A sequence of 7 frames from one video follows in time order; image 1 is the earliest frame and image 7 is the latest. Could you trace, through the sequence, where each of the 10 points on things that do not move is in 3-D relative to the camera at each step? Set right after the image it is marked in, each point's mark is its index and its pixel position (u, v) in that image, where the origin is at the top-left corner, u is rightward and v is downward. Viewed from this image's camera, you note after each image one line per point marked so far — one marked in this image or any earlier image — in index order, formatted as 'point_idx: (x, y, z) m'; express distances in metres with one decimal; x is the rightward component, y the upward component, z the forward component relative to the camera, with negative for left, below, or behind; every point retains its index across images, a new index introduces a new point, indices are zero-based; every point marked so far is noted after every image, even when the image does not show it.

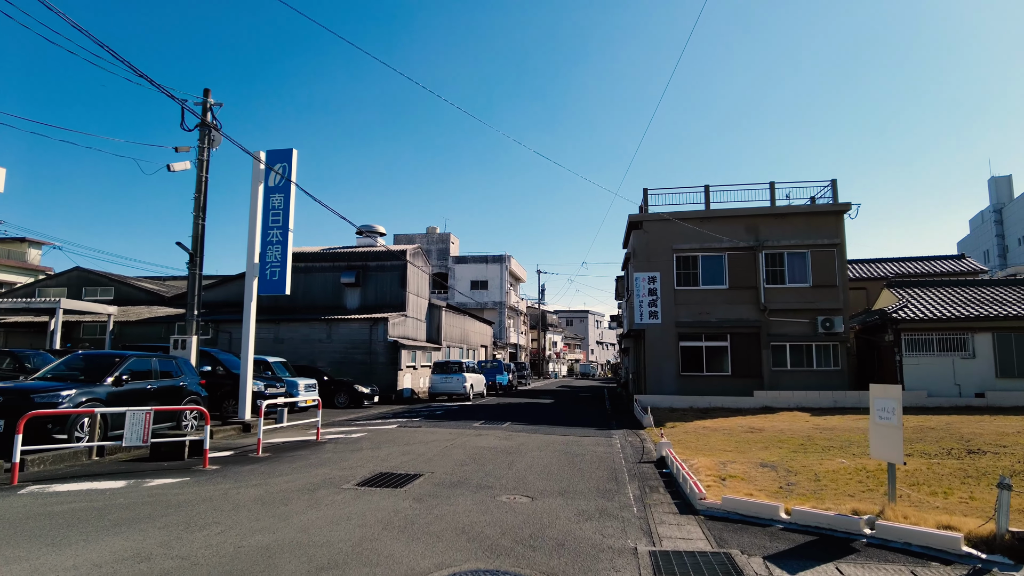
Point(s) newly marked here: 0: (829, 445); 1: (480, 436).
0: (+5.2, -2.6, +10.6) m
1: (-0.6, -2.8, +12.2) m
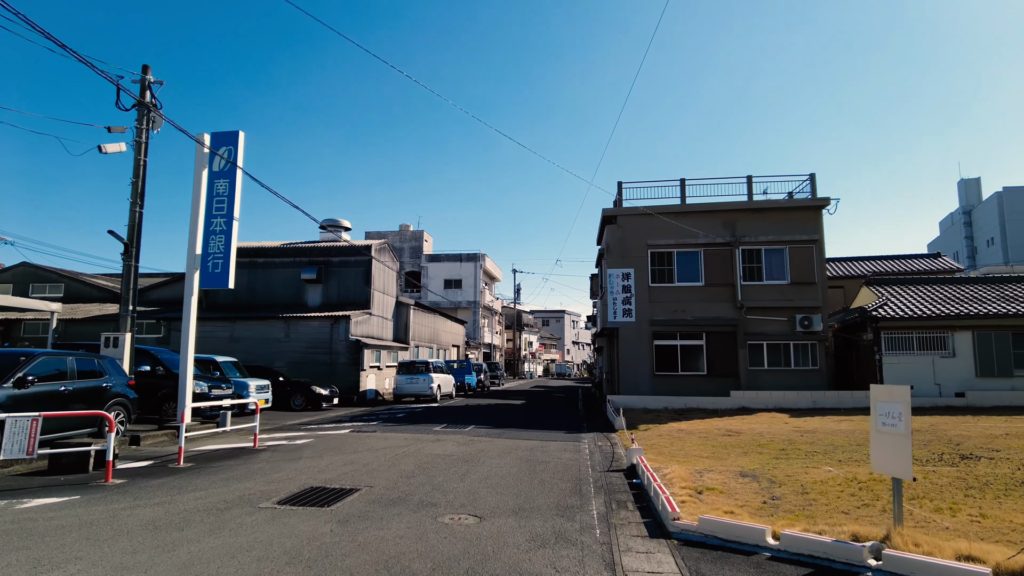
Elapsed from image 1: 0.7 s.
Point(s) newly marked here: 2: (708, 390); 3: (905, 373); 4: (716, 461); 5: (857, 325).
0: (+4.6, -2.5, +9.8) m
1: (-1.3, -2.7, +11.2) m
2: (+5.9, -3.1, +19.5) m
3: (+11.1, -2.4, +18.2) m
4: (+2.8, -2.4, +8.9) m
5: (+10.4, -1.1, +19.5) m
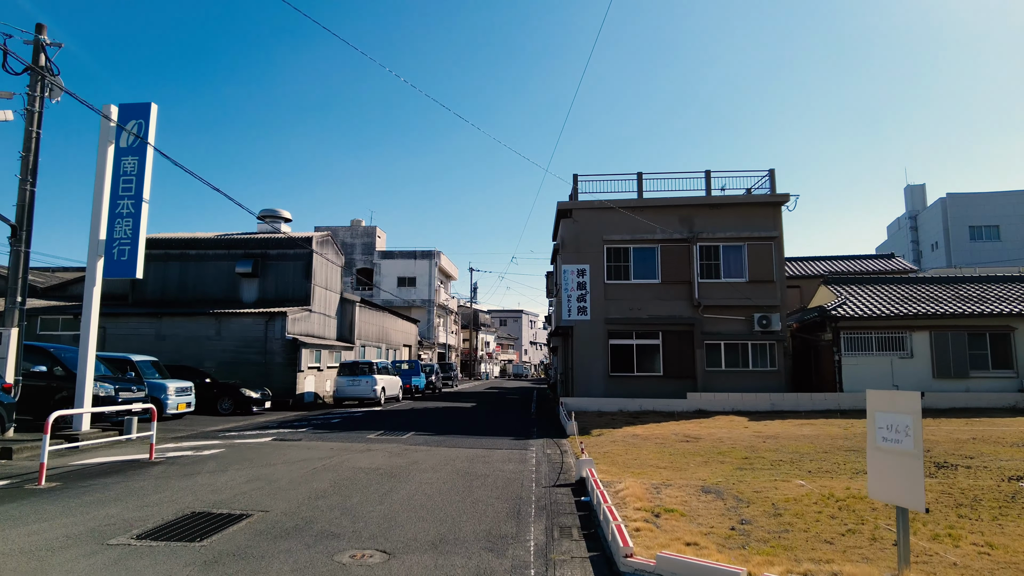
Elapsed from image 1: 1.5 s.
0: (+3.7, -2.4, +9.0) m
1: (-2.2, -2.6, +10.0) m
2: (+4.4, -3.0, +18.8) m
3: (+9.6, -2.4, +17.7) m
4: (+2.0, -2.3, +8.0) m
5: (+9.0, -1.1, +19.1) m
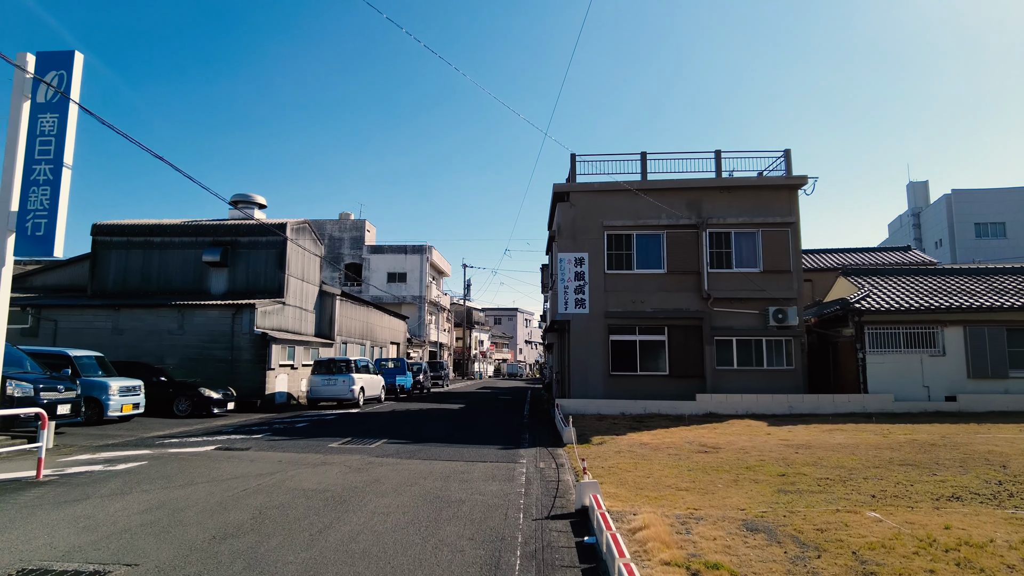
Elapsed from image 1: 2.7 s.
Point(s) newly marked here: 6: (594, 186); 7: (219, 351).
0: (+3.5, -2.1, +7.3) m
1: (-2.4, -2.3, +8.2) m
2: (+4.2, -2.8, +17.1) m
3: (+9.4, -2.1, +16.1) m
4: (+1.8, -2.0, +6.3) m
5: (+8.7, -0.9, +17.4) m
6: (+2.3, +2.8, +17.9) m
7: (-8.4, -1.8, +18.5) m
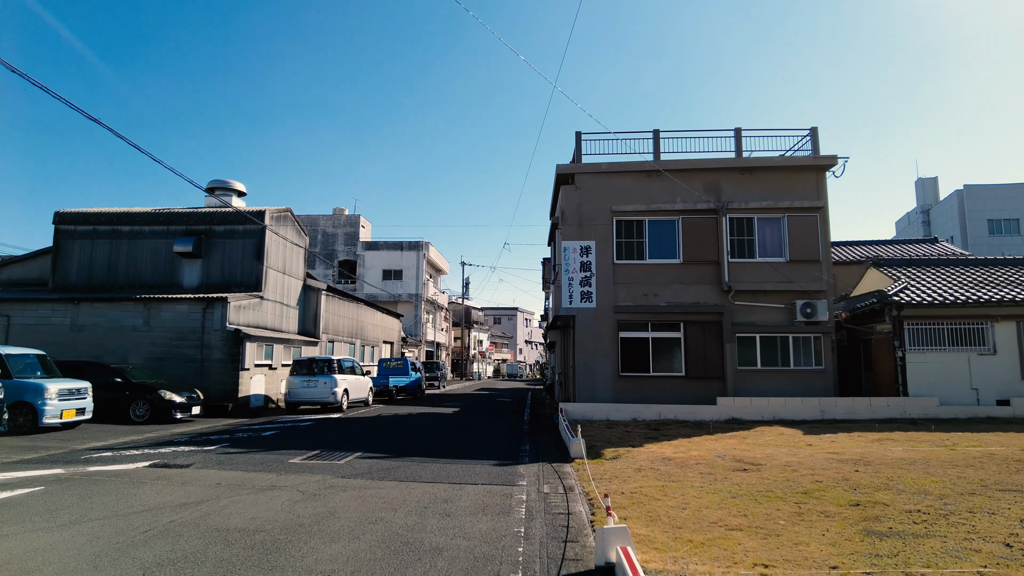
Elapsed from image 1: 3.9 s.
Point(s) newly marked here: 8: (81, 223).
0: (+3.5, -1.9, +5.5) m
1: (-2.5, -2.1, +6.5) m
2: (+4.1, -2.6, +15.3) m
3: (+9.4, -1.9, +14.3) m
4: (+1.8, -1.8, +4.6) m
5: (+8.7, -0.6, +15.7) m
6: (+2.2, +3.0, +16.2) m
7: (-8.4, -1.6, +16.7) m
8: (-13.0, +2.0, +19.5) m
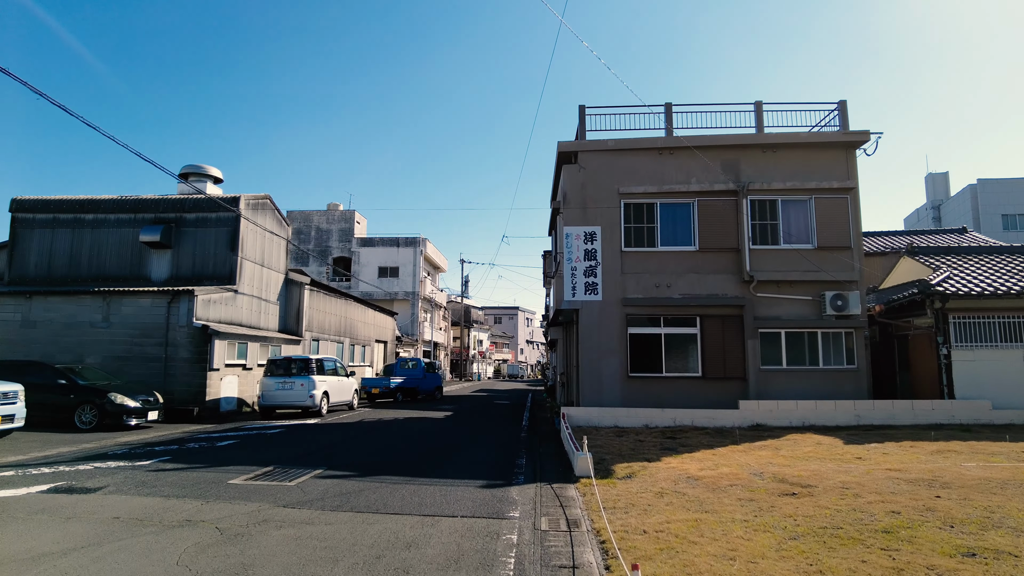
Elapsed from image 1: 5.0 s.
0: (+3.4, -1.7, +3.9) m
1: (-2.6, -1.9, +4.9) m
2: (+4.0, -2.4, +13.7) m
3: (+9.3, -1.7, +12.7) m
4: (+1.7, -1.6, +2.9) m
5: (+8.6, -0.4, +14.0) m
6: (+2.2, +3.2, +14.5) m
7: (-8.5, -1.4, +15.2) m
8: (-13.1, +2.1, +17.9) m
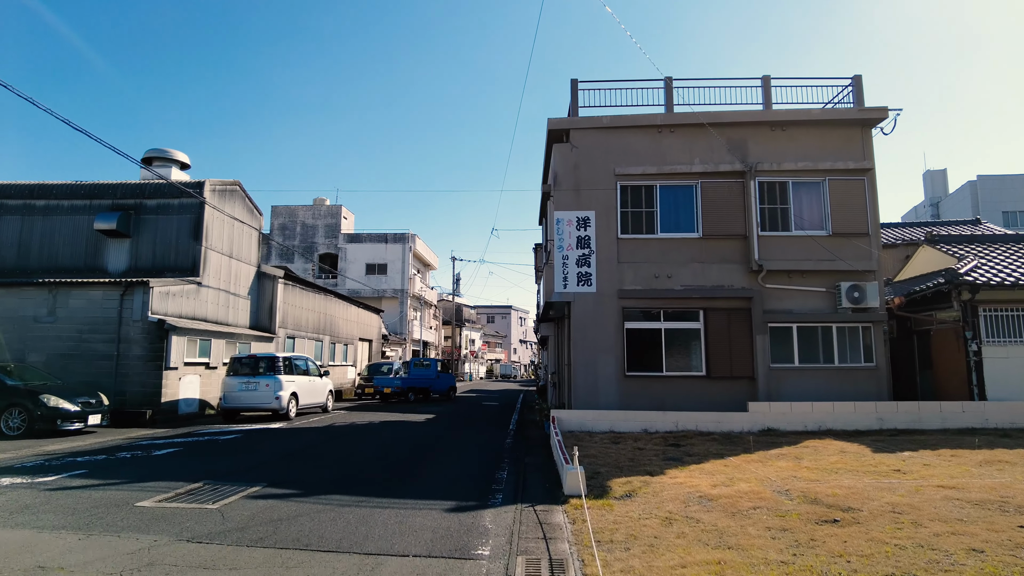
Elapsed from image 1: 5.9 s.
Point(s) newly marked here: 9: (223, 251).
0: (+3.2, -1.5, +2.6) m
1: (-2.8, -1.7, +3.6) m
2: (+3.8, -2.2, +12.5) m
3: (+9.0, -1.5, +11.5) m
4: (+1.5, -1.4, +1.7) m
5: (+8.3, -0.2, +12.8) m
6: (+1.9, +3.4, +13.3) m
7: (-8.8, -1.2, +13.8) m
8: (-13.4, +2.3, +16.5) m
9: (-7.6, +1.0, +17.1) m
